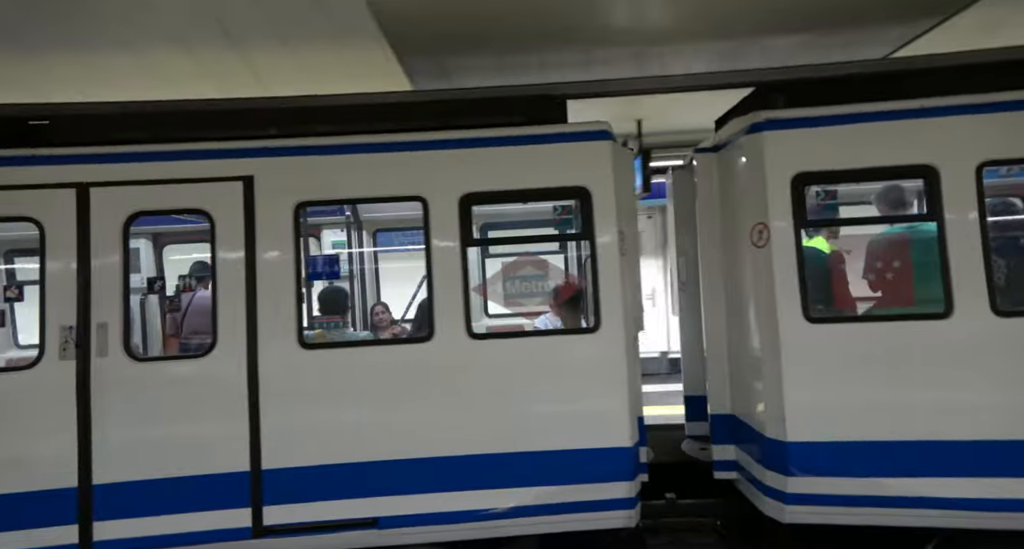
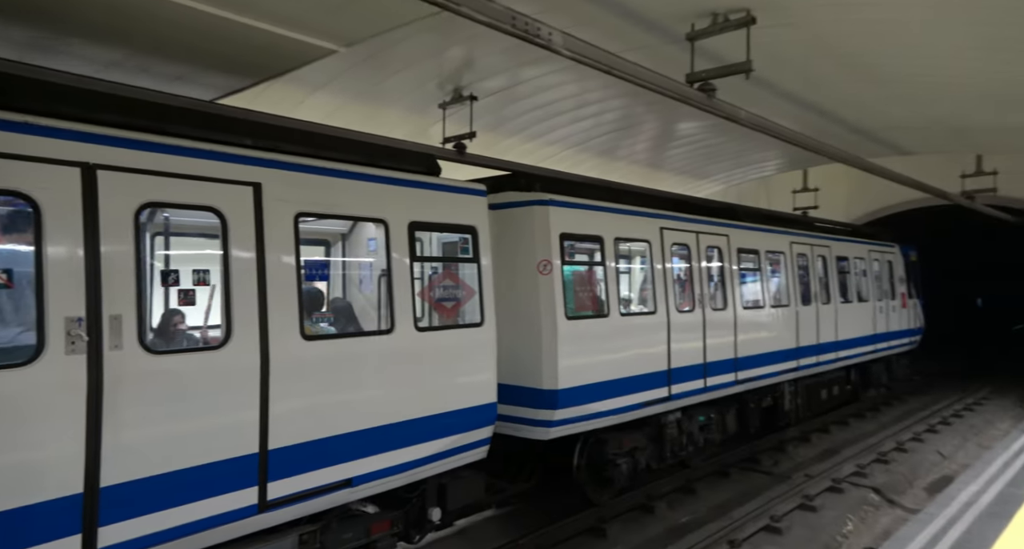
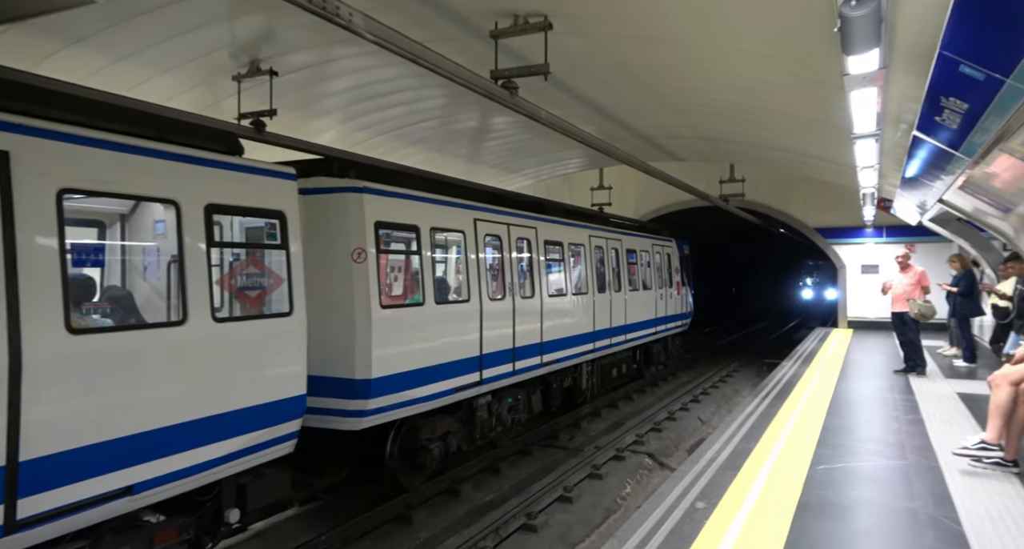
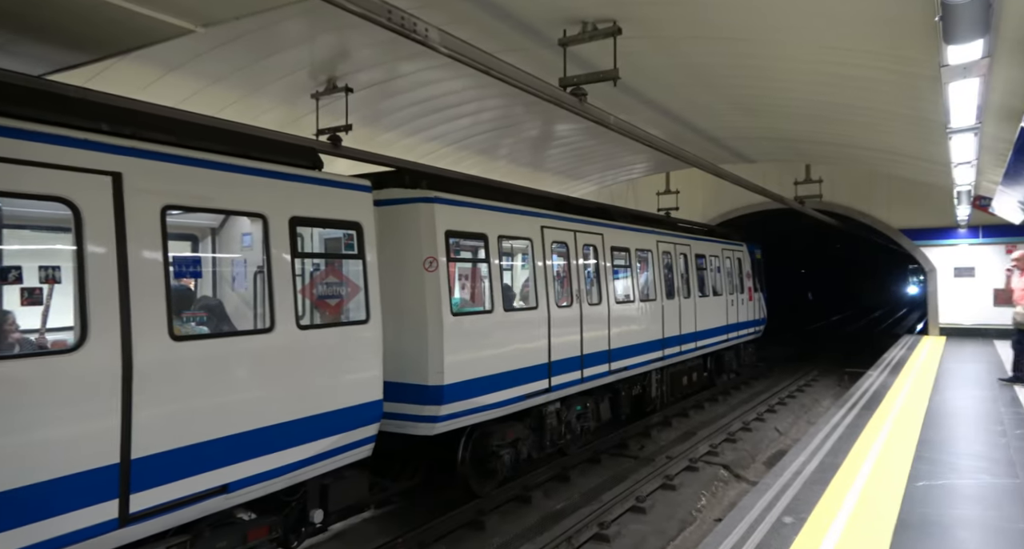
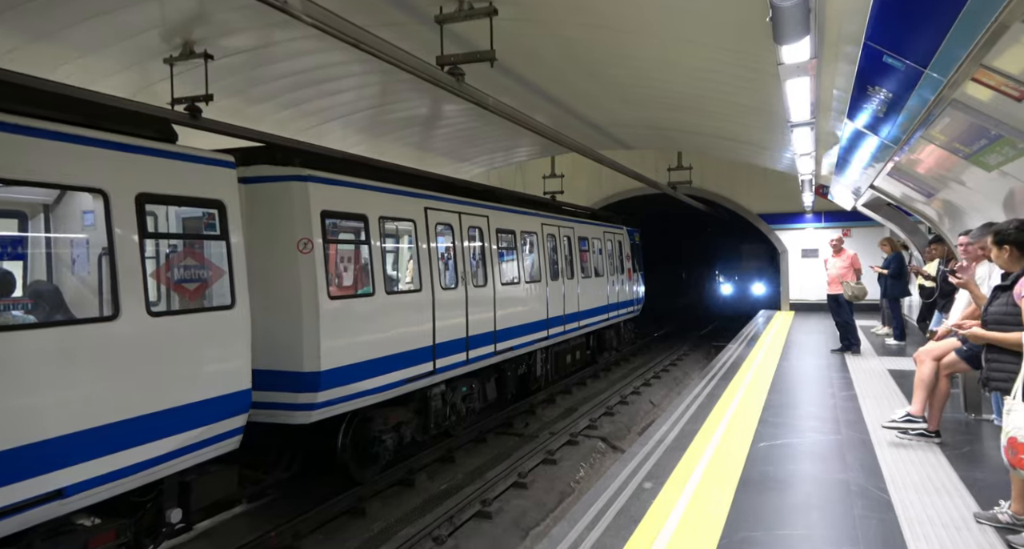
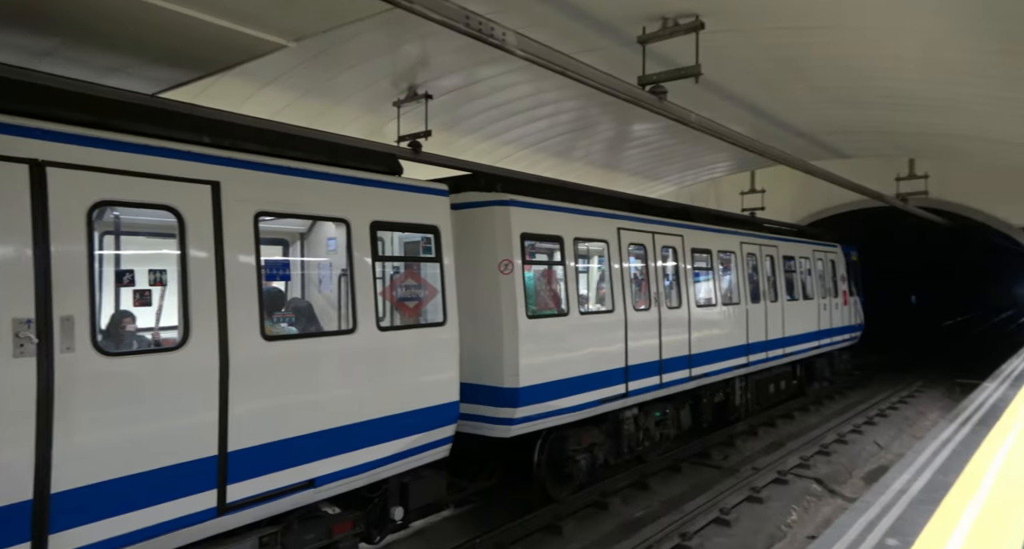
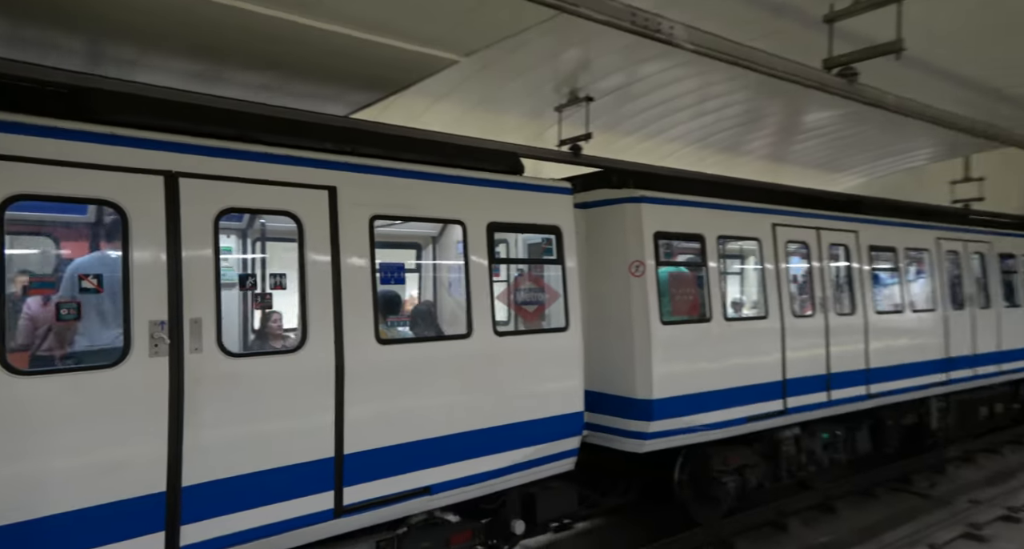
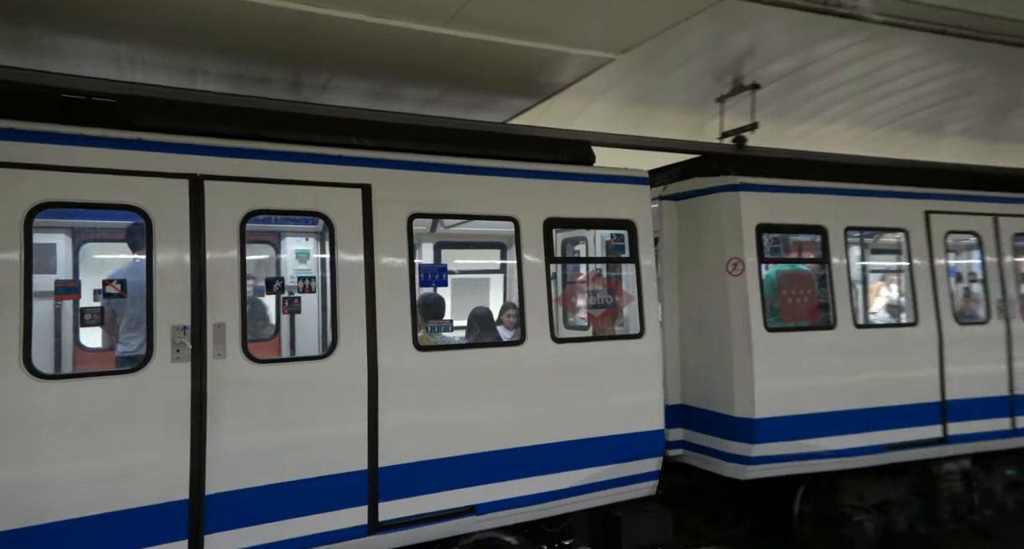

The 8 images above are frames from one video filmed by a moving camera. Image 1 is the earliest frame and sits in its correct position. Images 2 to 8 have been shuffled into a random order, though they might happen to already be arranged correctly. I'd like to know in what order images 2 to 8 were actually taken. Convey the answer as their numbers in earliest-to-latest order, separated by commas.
8, 7, 2, 6, 4, 3, 5
